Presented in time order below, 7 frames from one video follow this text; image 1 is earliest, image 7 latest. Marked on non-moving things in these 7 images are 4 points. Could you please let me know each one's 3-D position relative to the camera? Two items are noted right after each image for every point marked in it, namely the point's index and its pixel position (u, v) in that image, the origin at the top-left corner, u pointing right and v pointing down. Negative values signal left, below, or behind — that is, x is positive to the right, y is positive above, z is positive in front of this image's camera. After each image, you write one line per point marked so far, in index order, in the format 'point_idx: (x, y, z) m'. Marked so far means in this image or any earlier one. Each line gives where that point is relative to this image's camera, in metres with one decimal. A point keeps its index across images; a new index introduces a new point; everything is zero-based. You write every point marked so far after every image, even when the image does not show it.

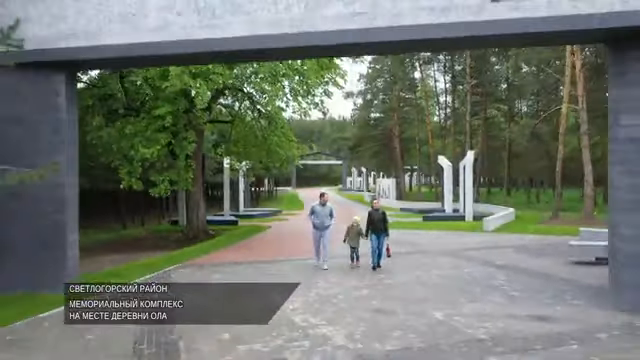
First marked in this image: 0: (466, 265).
0: (+3.3, -1.9, +14.8) m
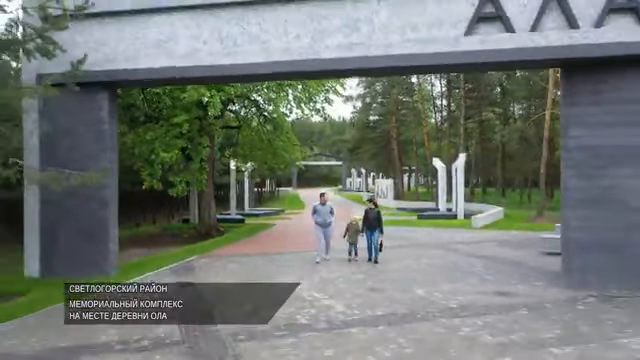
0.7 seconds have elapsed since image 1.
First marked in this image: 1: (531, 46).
0: (+3.4, -1.9, +16.9) m
1: (+3.6, +2.3, +11.2) m
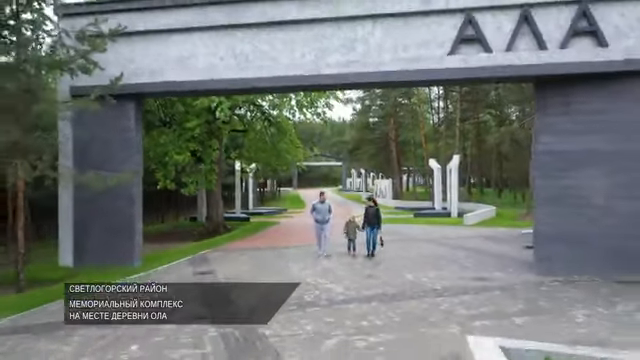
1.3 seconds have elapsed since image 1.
0: (+3.4, -1.9, +18.6) m
1: (+3.6, +2.3, +13.0) m
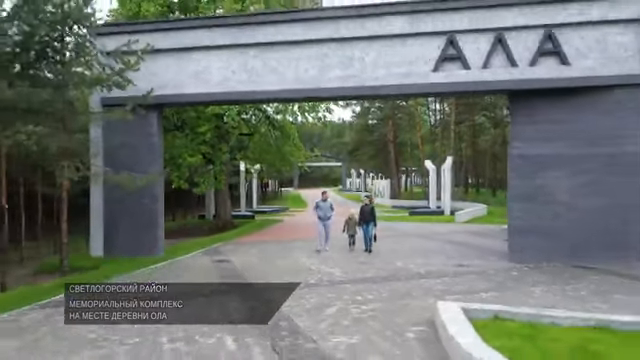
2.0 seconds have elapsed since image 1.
0: (+3.5, -1.9, +20.6) m
1: (+3.7, +2.3, +15.0) m
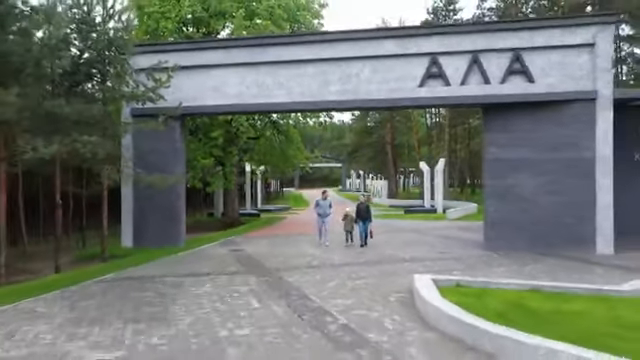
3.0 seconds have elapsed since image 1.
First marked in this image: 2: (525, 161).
0: (+3.5, -2.0, +23.2) m
1: (+3.7, +2.3, +17.5) m
2: (+5.3, +0.5, +17.2) m
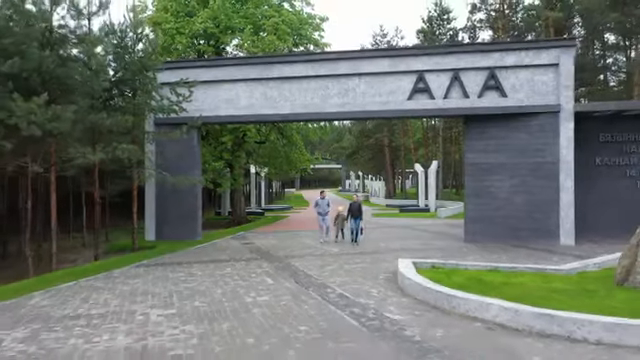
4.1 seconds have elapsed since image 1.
0: (+3.5, -2.0, +25.8) m
1: (+3.7, +2.2, +20.1) m
2: (+5.4, +0.5, +19.8) m
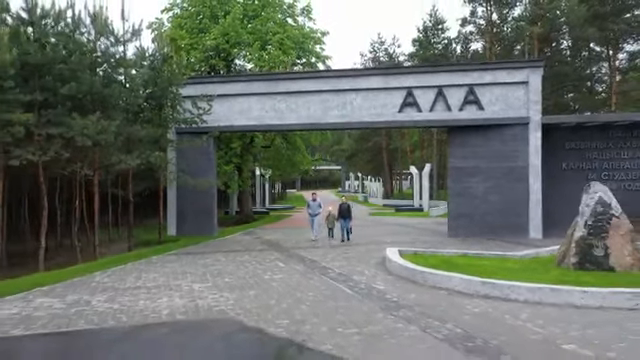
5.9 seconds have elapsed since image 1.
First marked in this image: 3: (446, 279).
0: (+3.6, -2.1, +28.8) m
1: (+3.8, +2.1, +23.1) m
2: (+5.4, +0.4, +22.8) m
3: (+2.3, -1.8, +12.1) m
